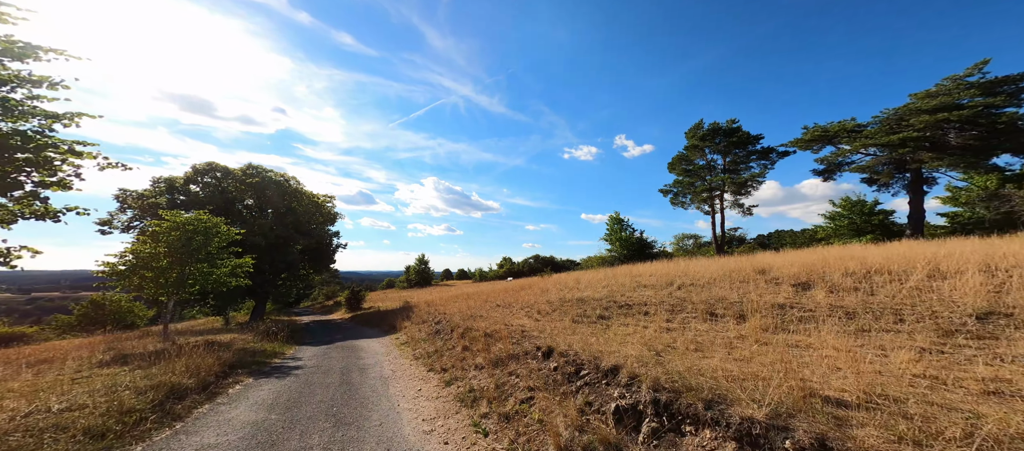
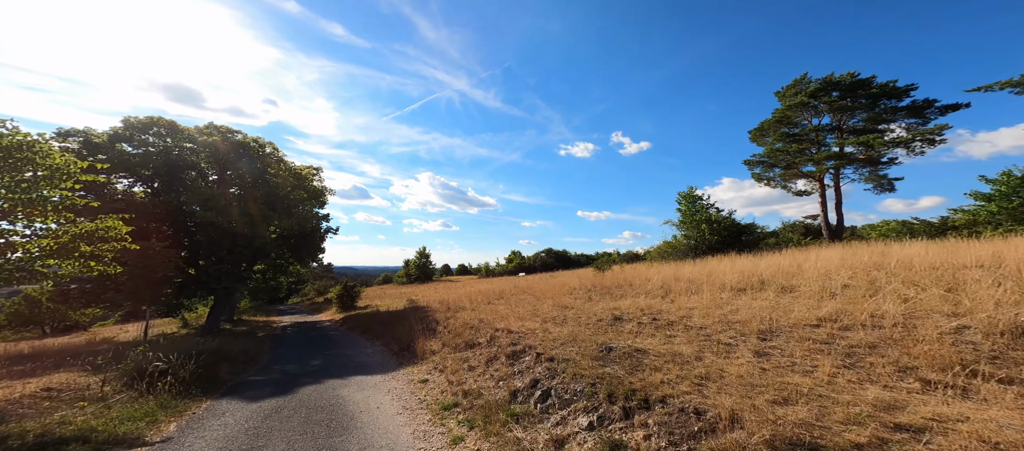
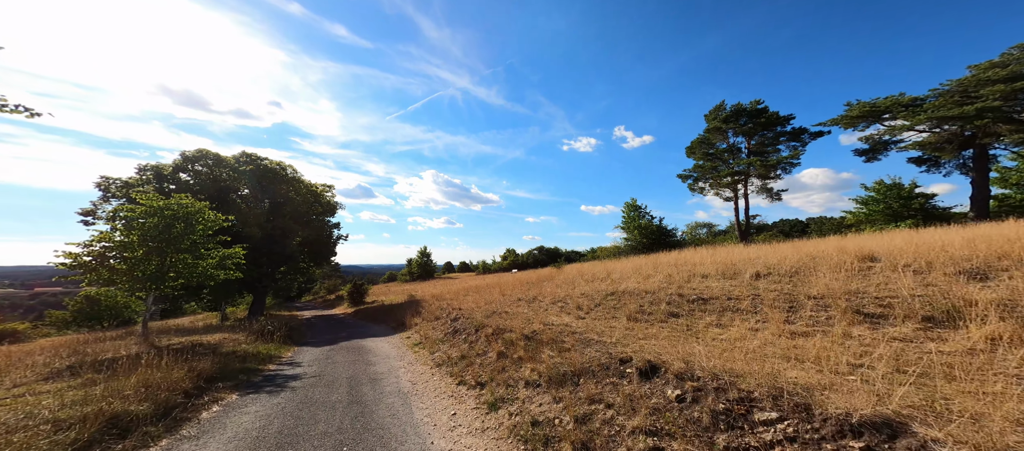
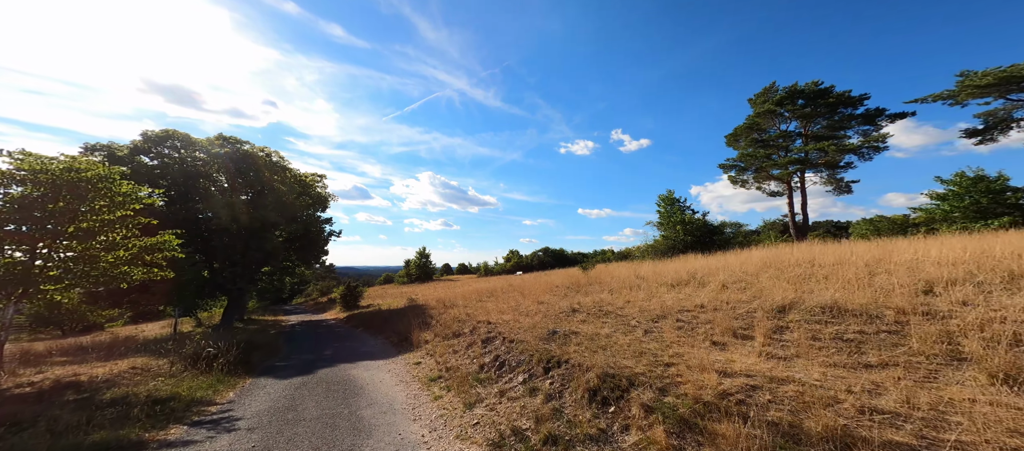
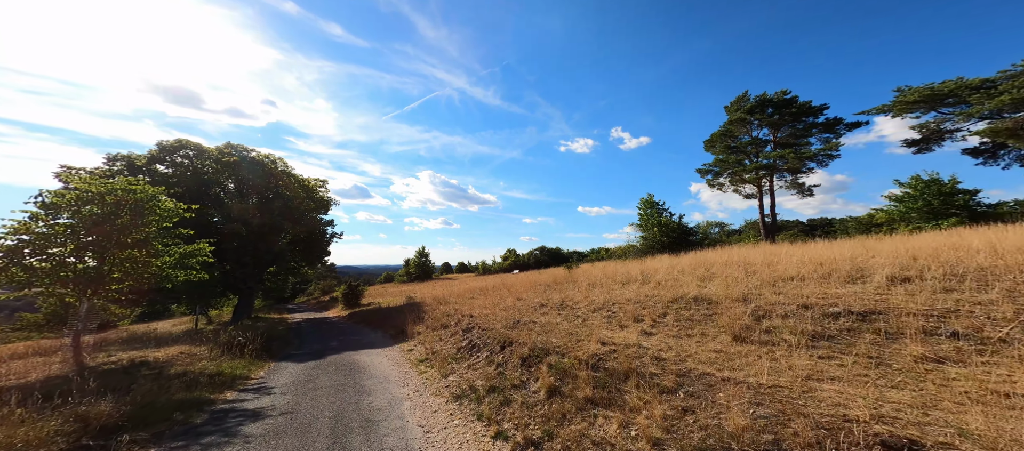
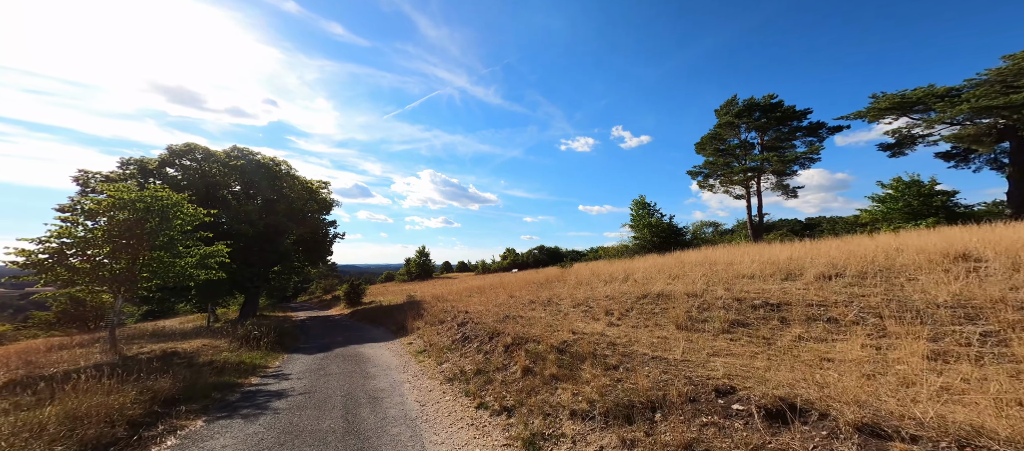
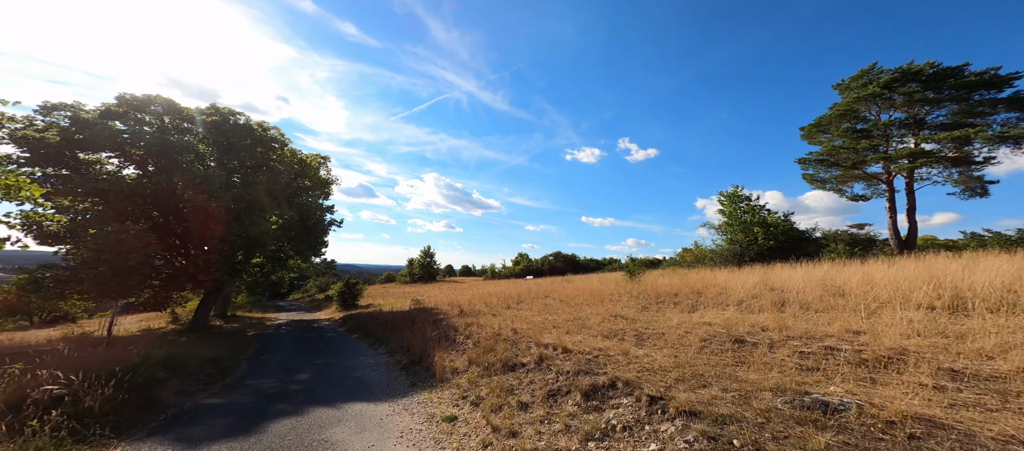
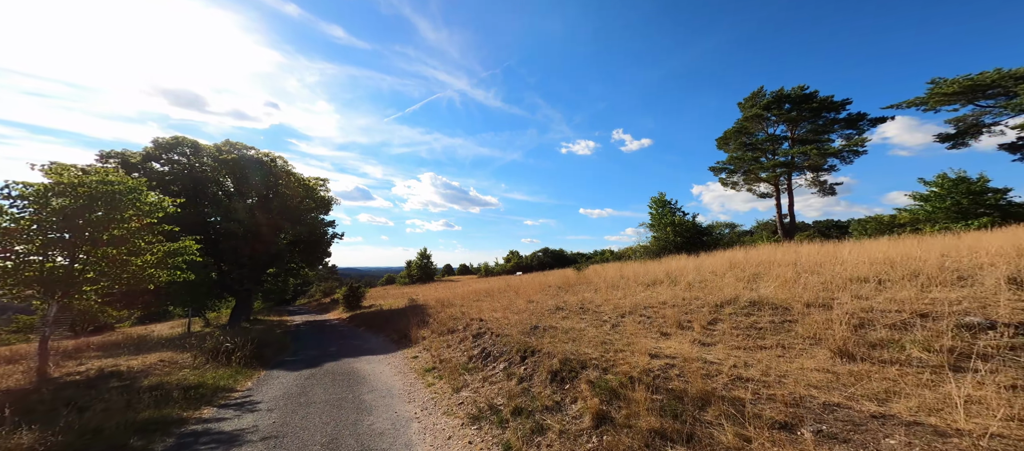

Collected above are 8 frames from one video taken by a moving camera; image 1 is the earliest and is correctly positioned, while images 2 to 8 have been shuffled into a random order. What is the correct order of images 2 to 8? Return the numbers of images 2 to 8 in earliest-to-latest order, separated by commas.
3, 6, 5, 8, 4, 2, 7
